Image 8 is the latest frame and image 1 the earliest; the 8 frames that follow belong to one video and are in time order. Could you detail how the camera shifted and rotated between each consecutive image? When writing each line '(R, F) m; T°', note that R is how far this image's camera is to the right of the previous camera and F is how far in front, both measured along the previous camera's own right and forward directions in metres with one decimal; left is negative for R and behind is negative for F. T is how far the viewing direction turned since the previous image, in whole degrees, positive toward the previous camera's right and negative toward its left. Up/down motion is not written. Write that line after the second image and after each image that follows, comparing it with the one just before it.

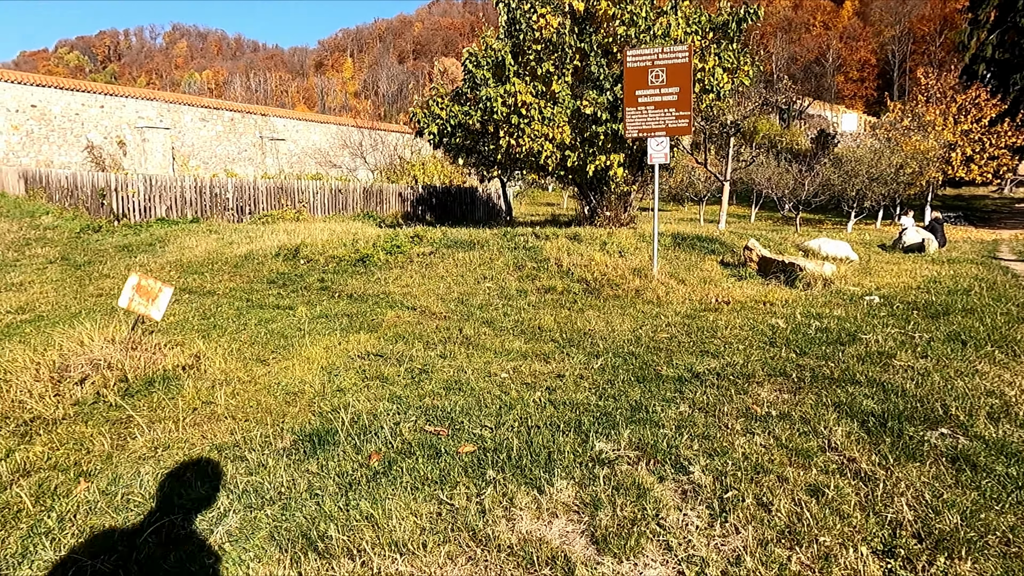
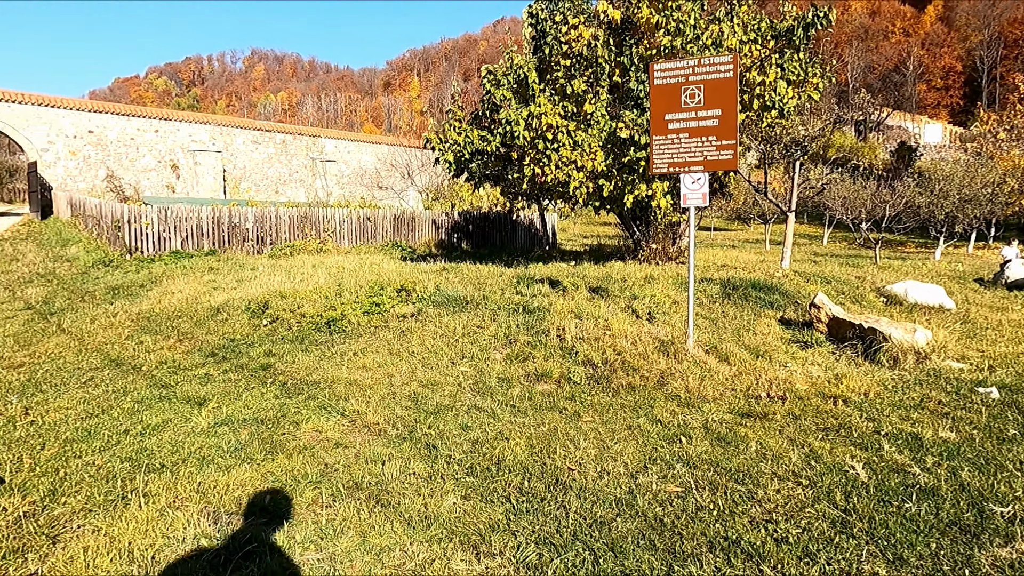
(+0.6, +1.4) m; -5°
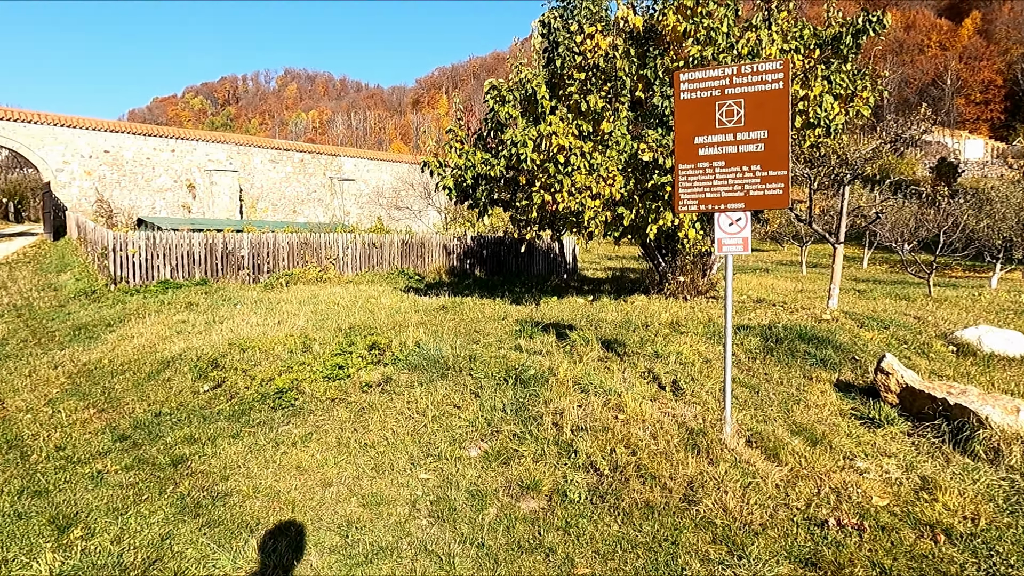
(+0.3, +1.1) m; -2°
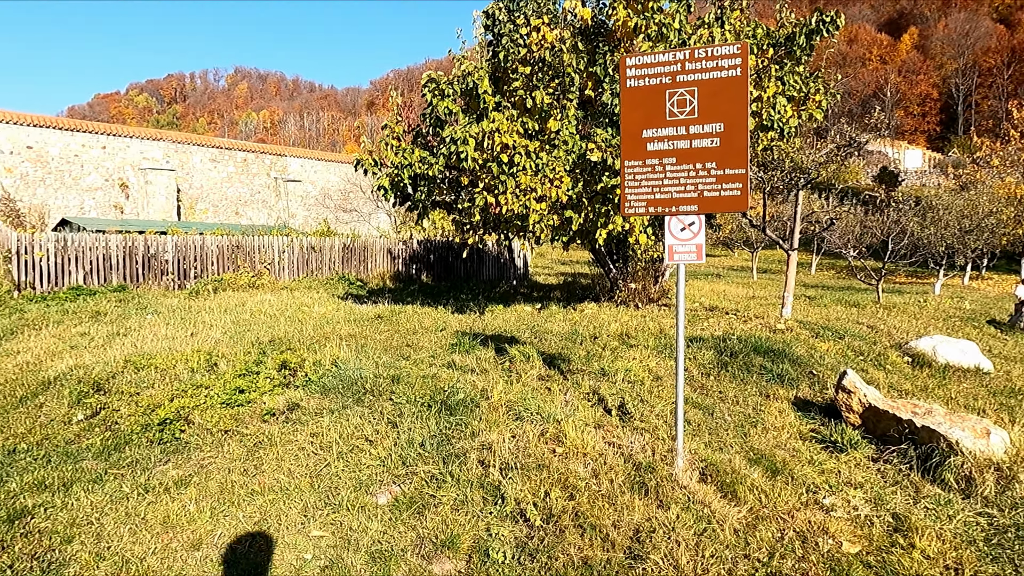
(+0.2, +0.6) m; +4°
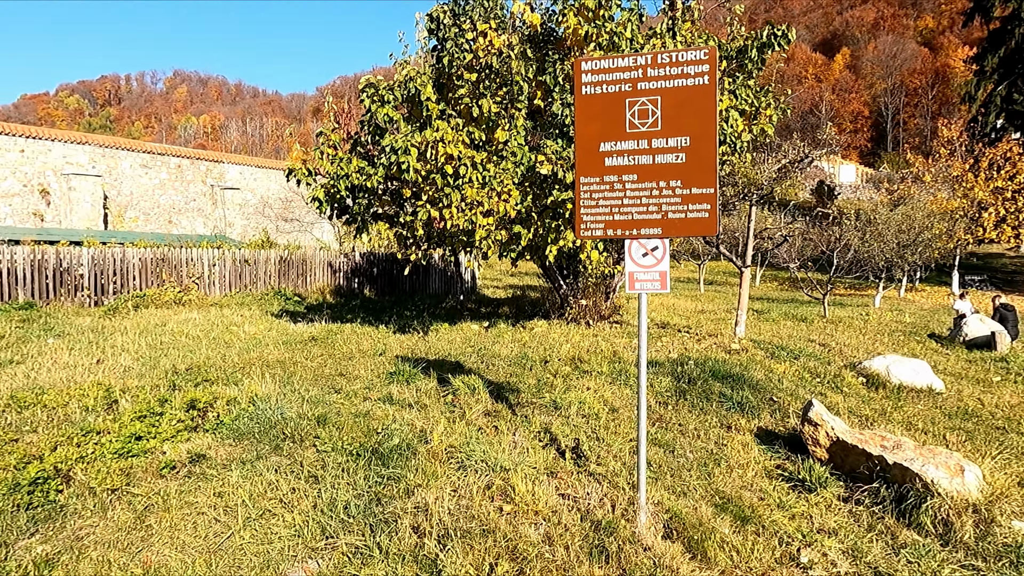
(0.0, +0.5) m; +4°
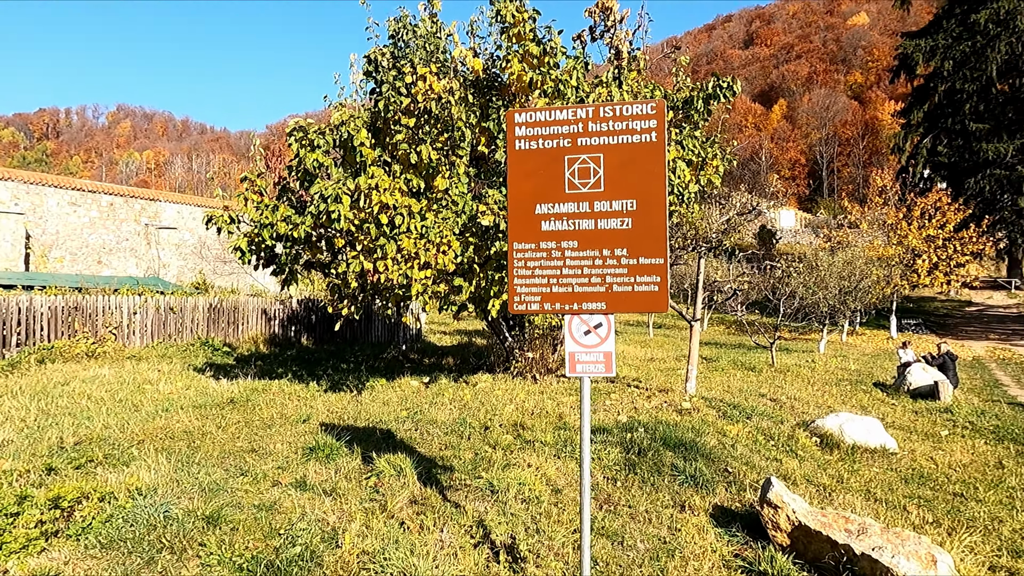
(+0.1, +0.4) m; +4°
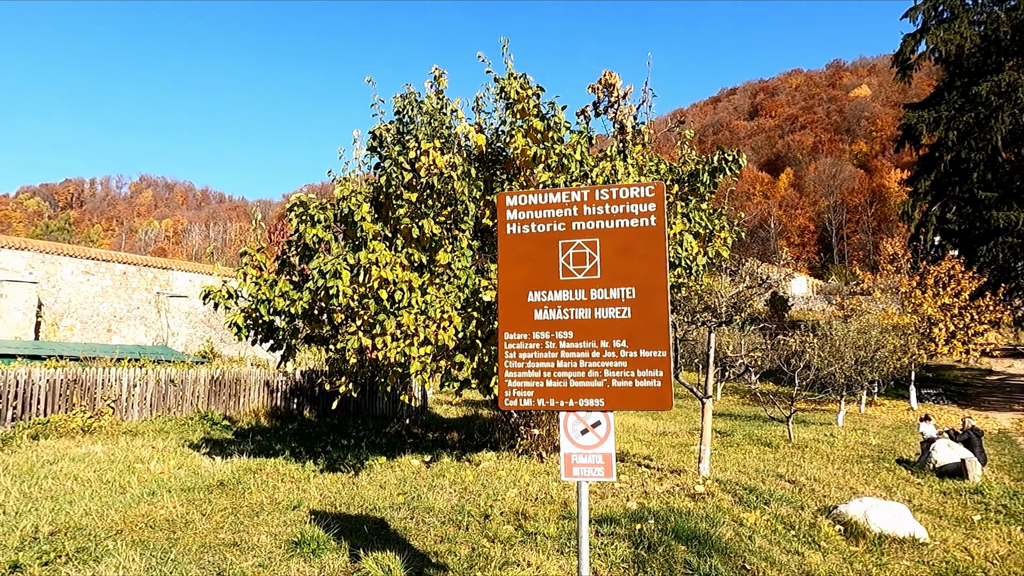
(+0.1, +0.2) m; -1°
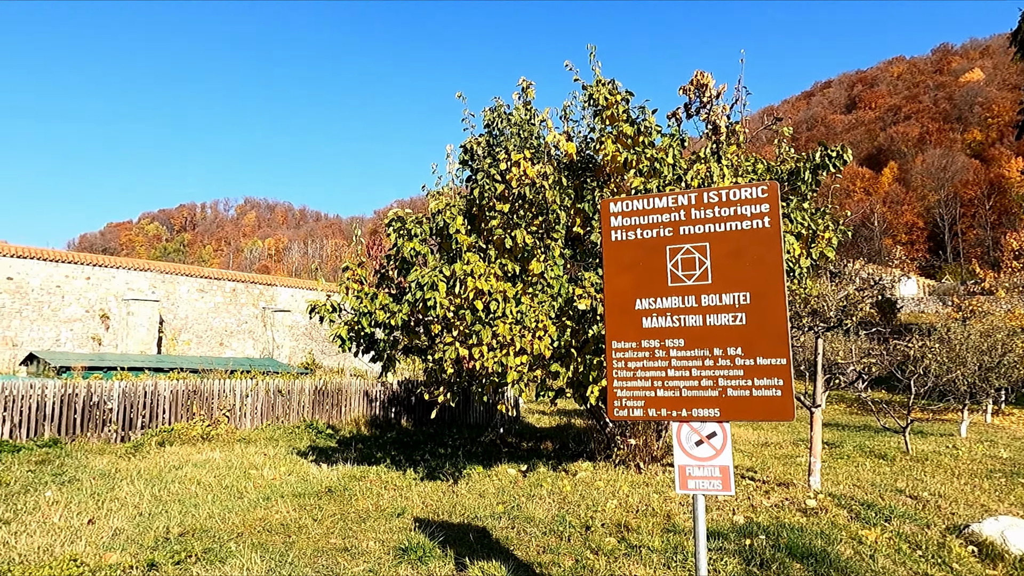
(-0.1, 0.0) m; -7°
